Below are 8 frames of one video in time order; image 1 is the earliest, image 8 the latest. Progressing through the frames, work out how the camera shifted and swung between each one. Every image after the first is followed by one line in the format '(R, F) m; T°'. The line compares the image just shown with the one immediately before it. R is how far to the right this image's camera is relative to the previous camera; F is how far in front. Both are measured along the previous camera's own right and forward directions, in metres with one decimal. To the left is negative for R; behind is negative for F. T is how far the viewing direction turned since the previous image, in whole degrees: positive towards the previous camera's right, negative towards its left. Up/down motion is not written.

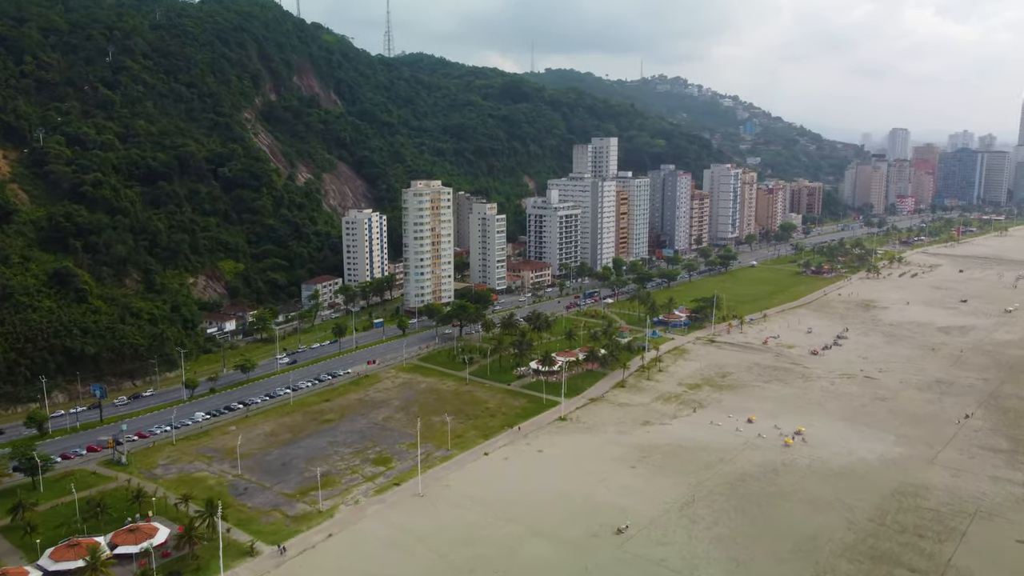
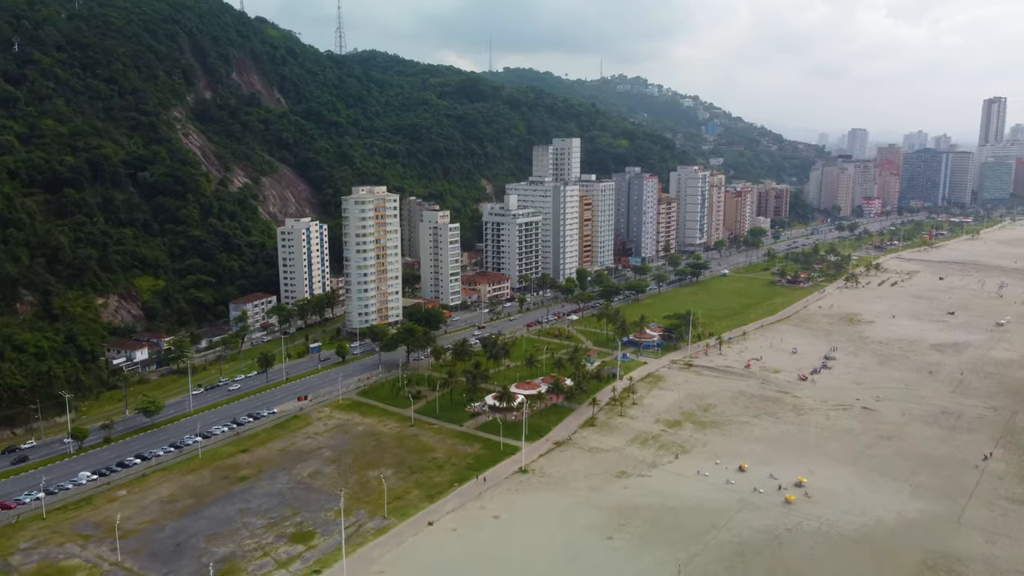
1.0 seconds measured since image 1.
(+1.0, +13.2) m; +3°
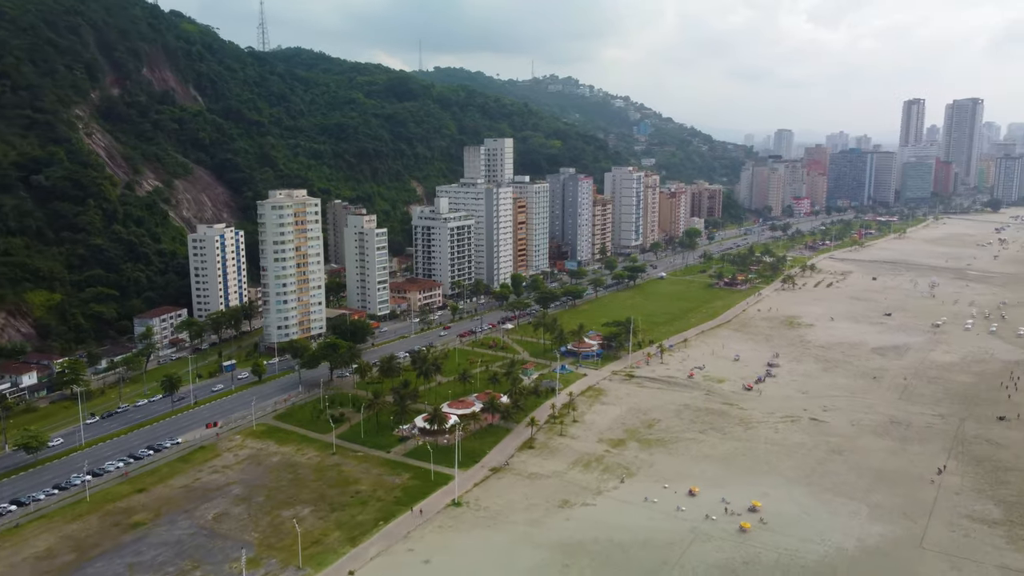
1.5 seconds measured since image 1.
(+0.4, +6.5) m; +5°
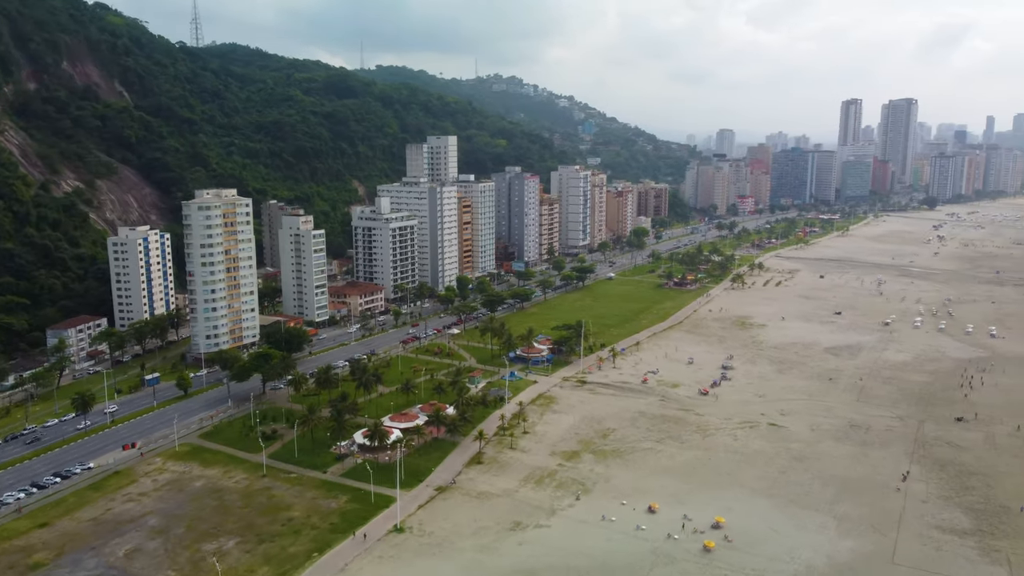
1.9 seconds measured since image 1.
(+0.1, +5.0) m; +4°
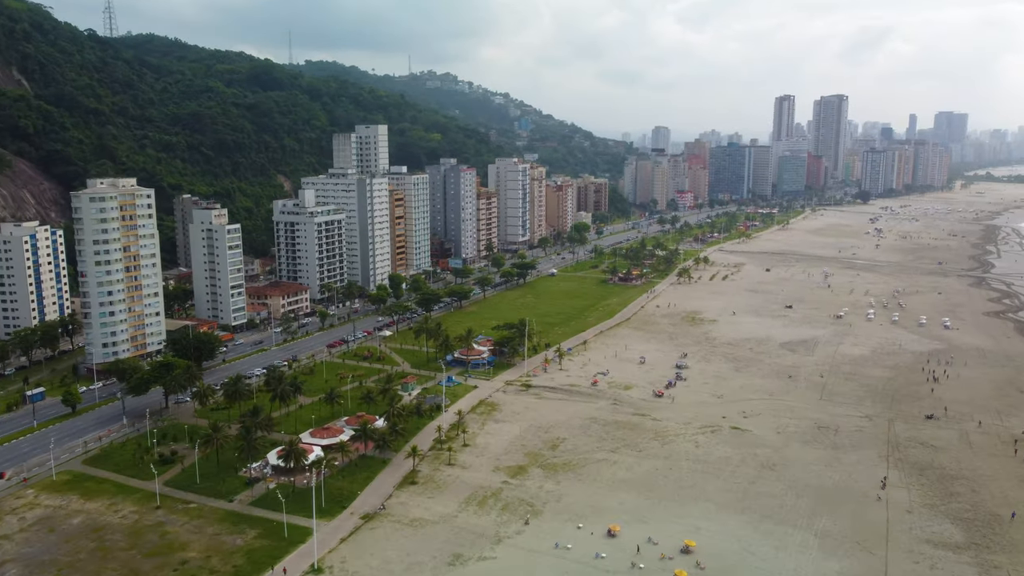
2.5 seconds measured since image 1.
(+0.2, +8.8) m; +4°
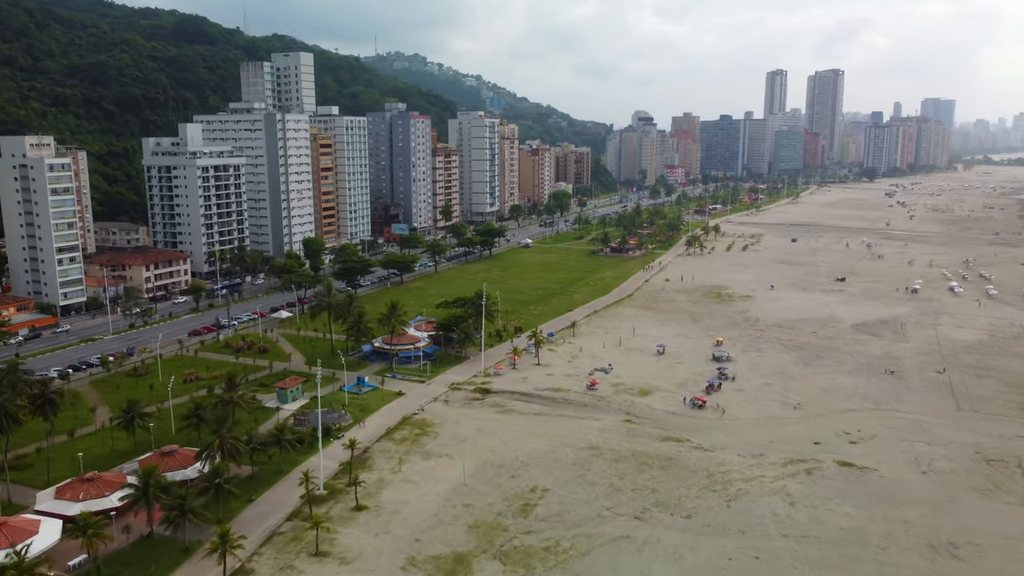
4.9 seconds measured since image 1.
(+2.0, +33.3) m; +2°
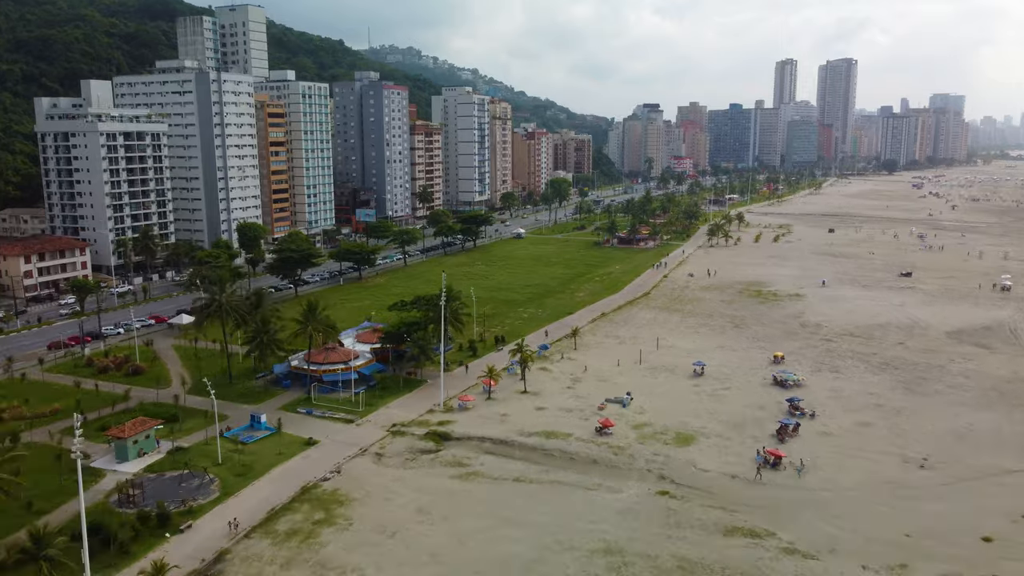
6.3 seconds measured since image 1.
(+1.3, +18.7) m; 0°
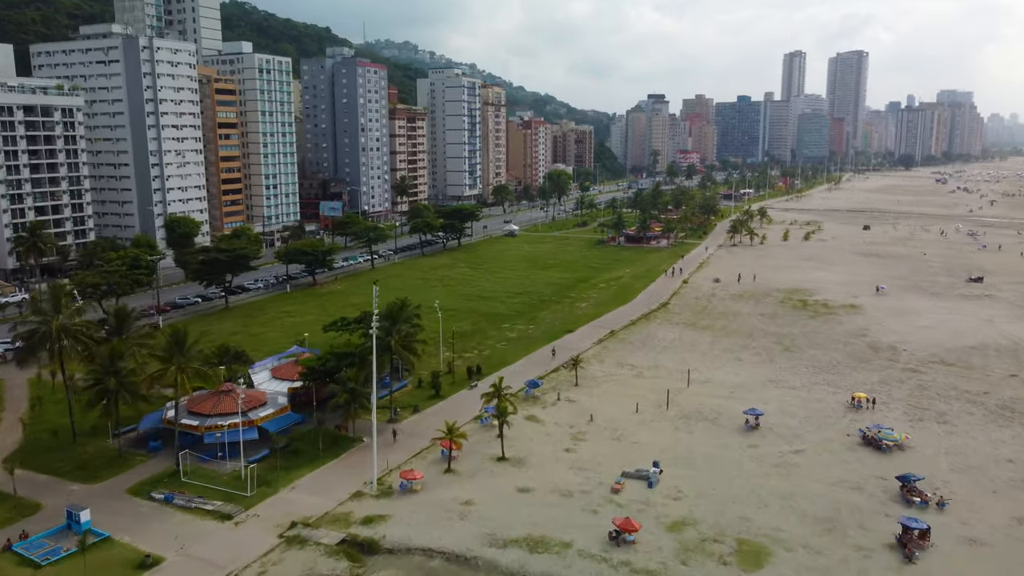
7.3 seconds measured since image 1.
(+1.0, +13.5) m; 0°
